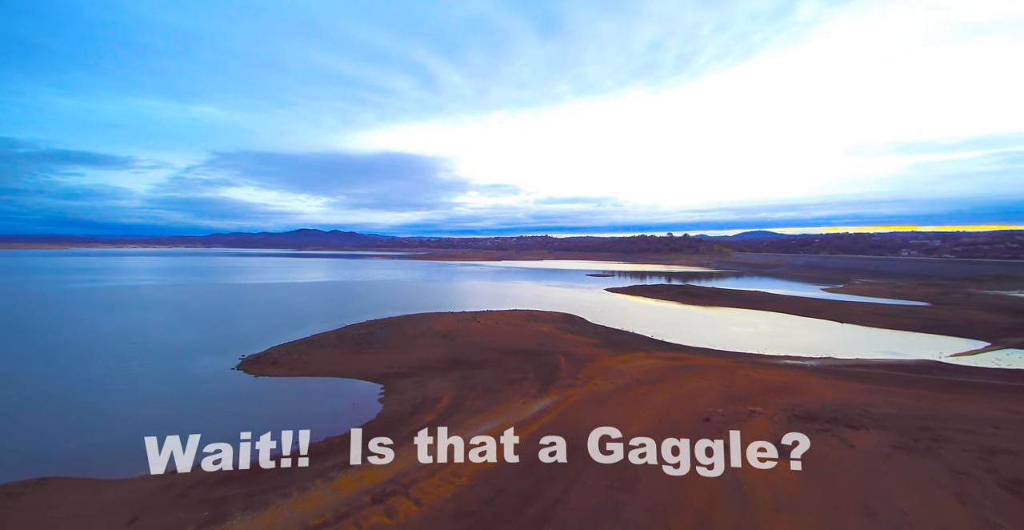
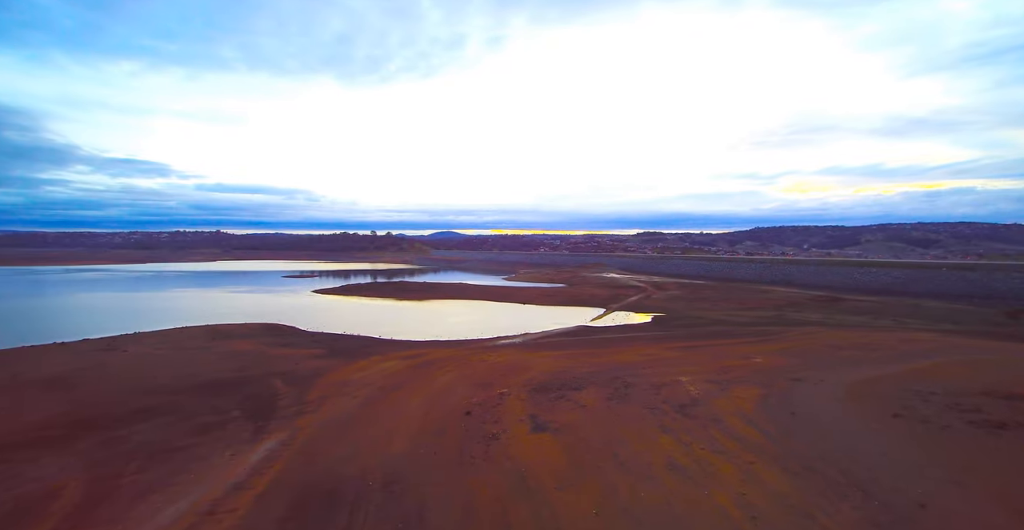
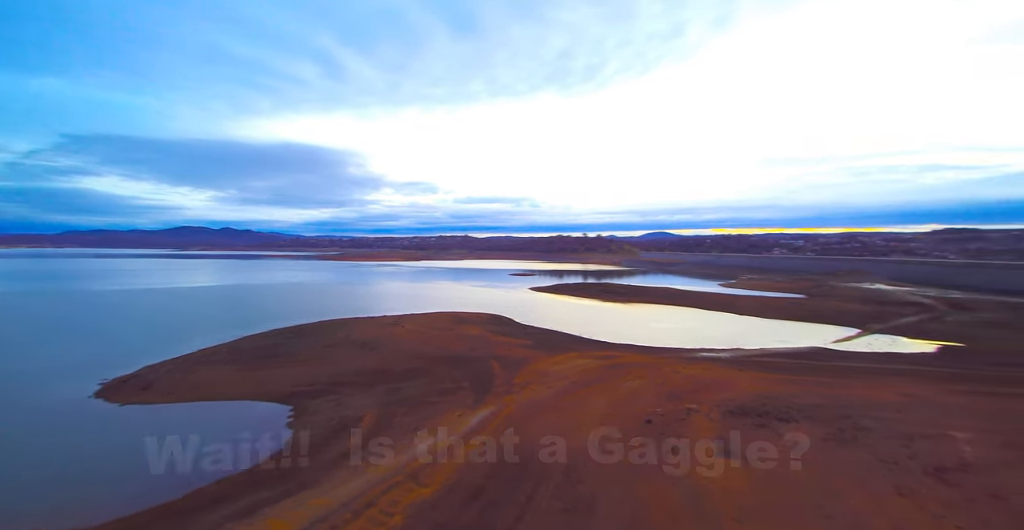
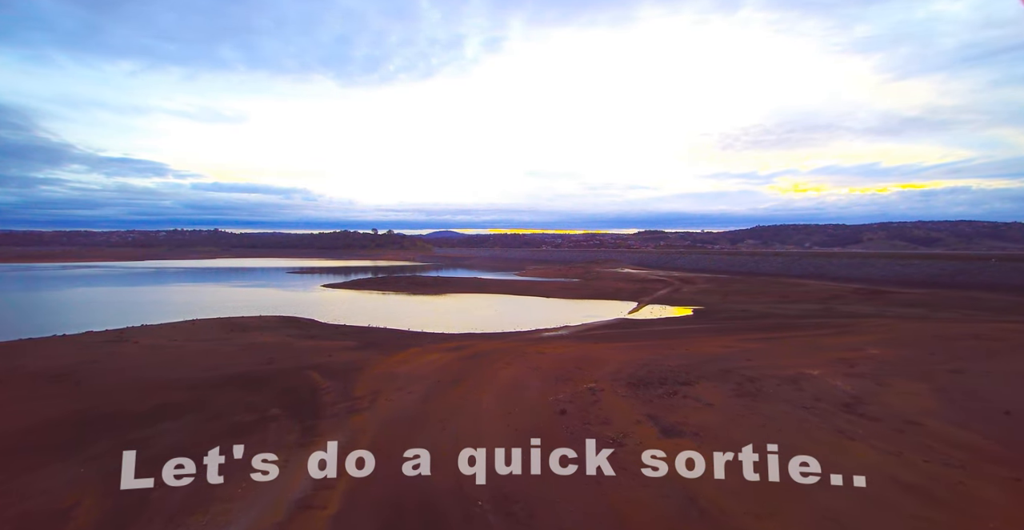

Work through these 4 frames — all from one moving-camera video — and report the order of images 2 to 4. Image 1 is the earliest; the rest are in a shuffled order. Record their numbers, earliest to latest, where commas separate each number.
3, 2, 4
